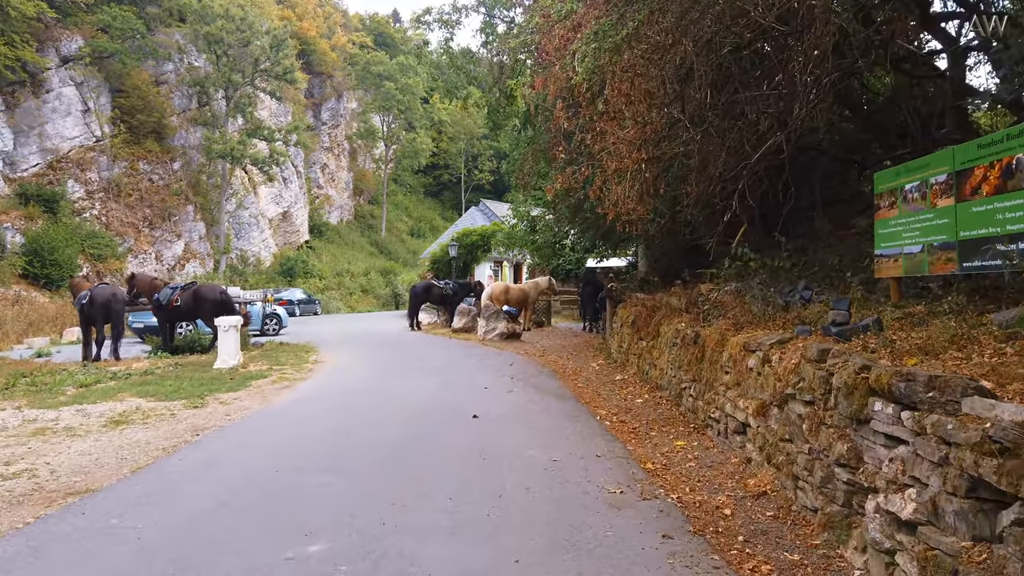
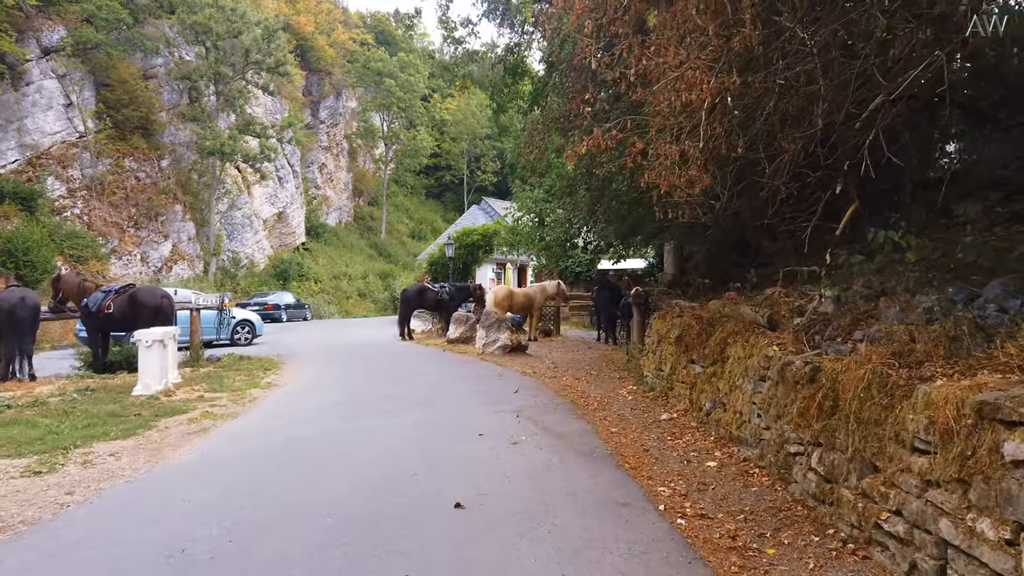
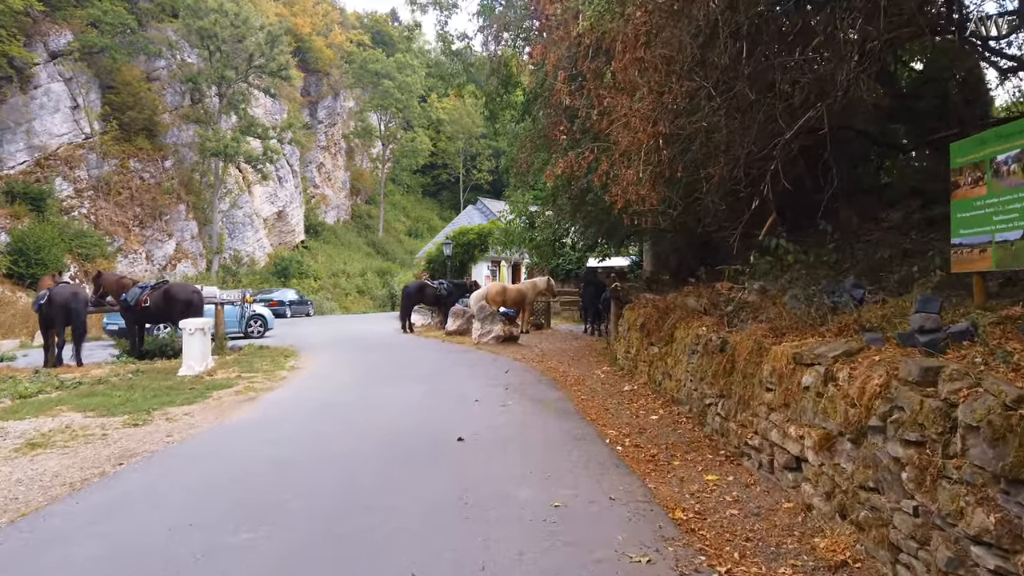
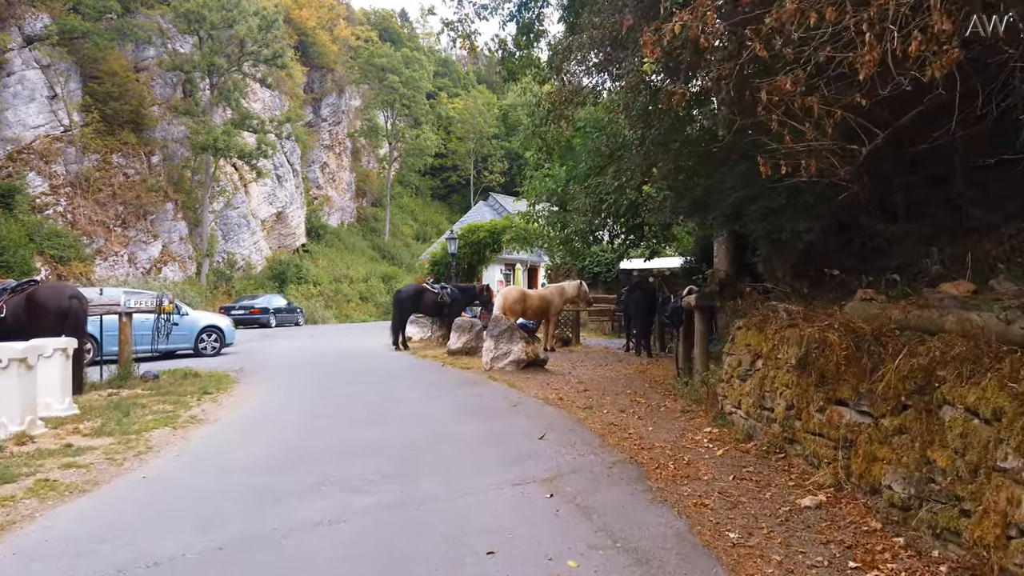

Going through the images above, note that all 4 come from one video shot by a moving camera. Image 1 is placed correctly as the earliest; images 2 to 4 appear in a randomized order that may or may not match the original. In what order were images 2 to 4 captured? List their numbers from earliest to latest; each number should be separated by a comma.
3, 2, 4
